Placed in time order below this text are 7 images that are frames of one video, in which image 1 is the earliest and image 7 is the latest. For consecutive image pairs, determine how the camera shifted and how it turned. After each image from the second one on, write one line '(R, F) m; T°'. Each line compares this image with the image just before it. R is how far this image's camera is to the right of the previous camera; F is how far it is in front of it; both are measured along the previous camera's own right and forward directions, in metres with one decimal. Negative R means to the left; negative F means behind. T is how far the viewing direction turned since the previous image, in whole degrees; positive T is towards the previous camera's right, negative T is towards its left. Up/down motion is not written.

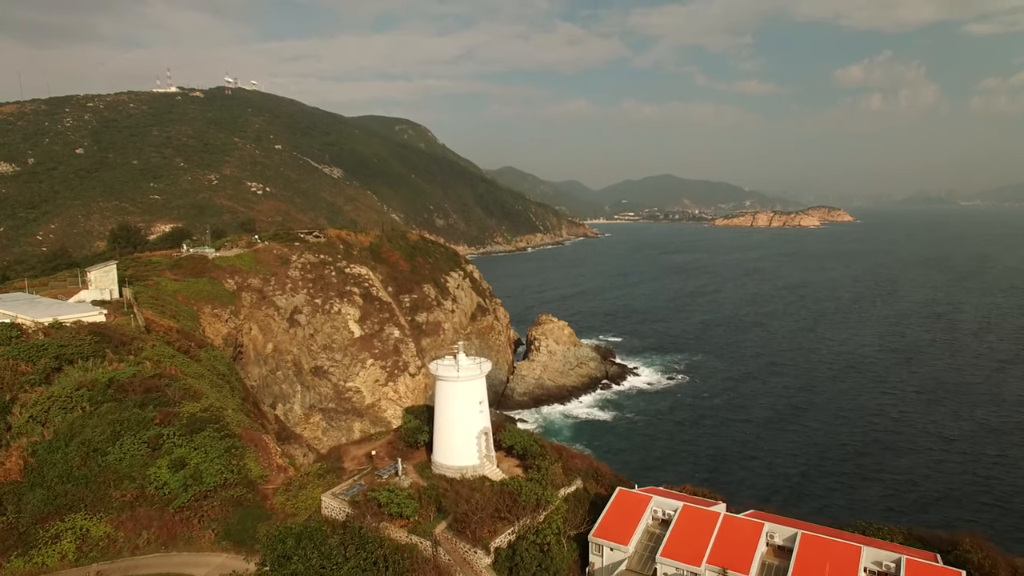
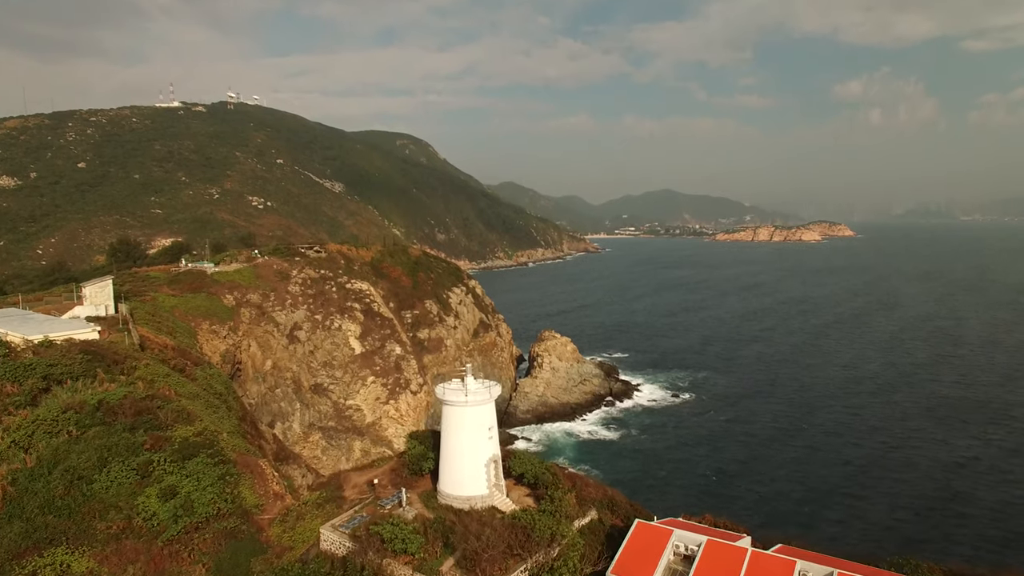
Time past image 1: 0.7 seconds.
(-0.2, +0.6) m; 0°
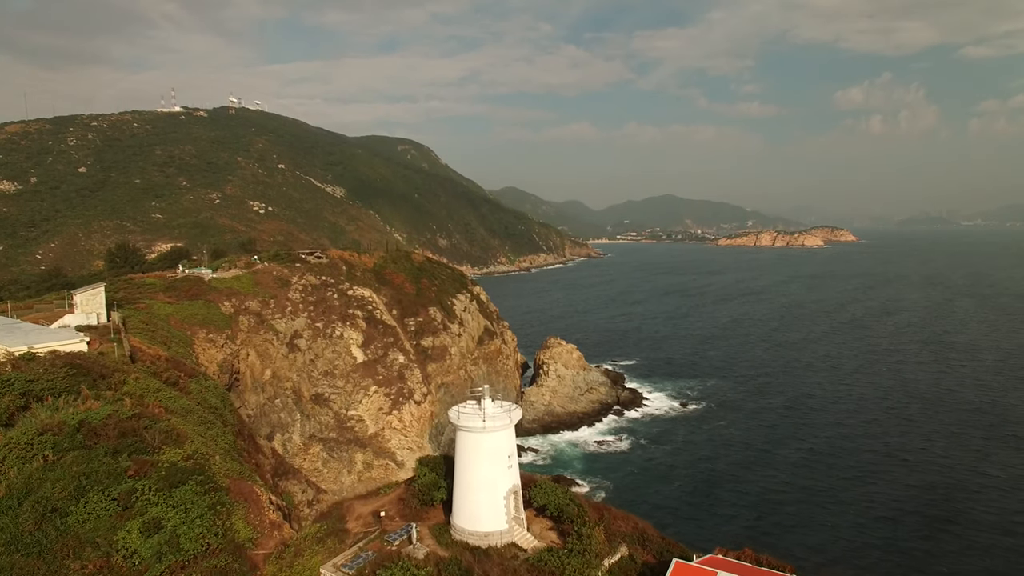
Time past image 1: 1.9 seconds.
(-0.4, +1.0) m; 0°
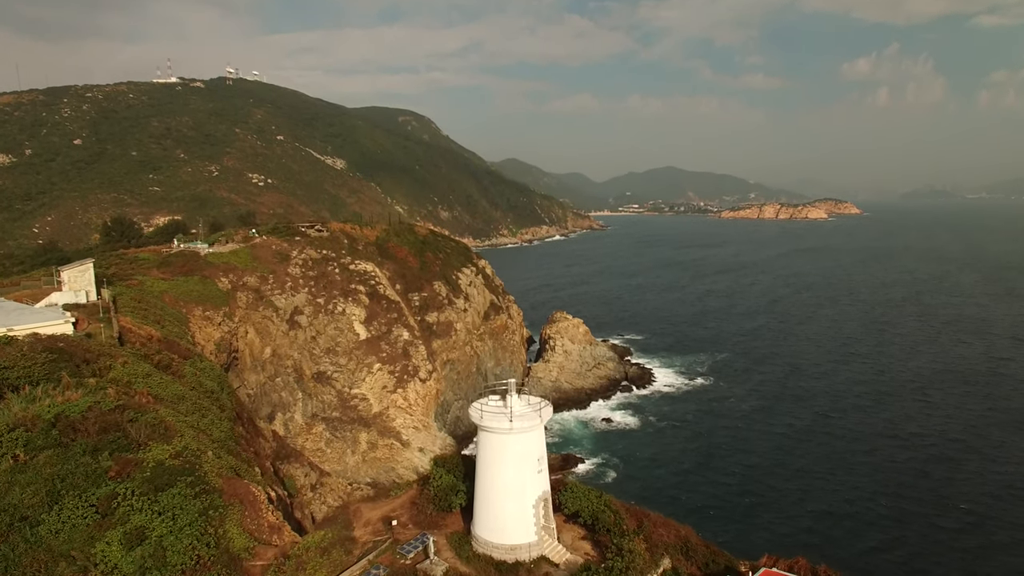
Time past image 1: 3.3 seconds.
(-0.4, +1.3) m; 0°
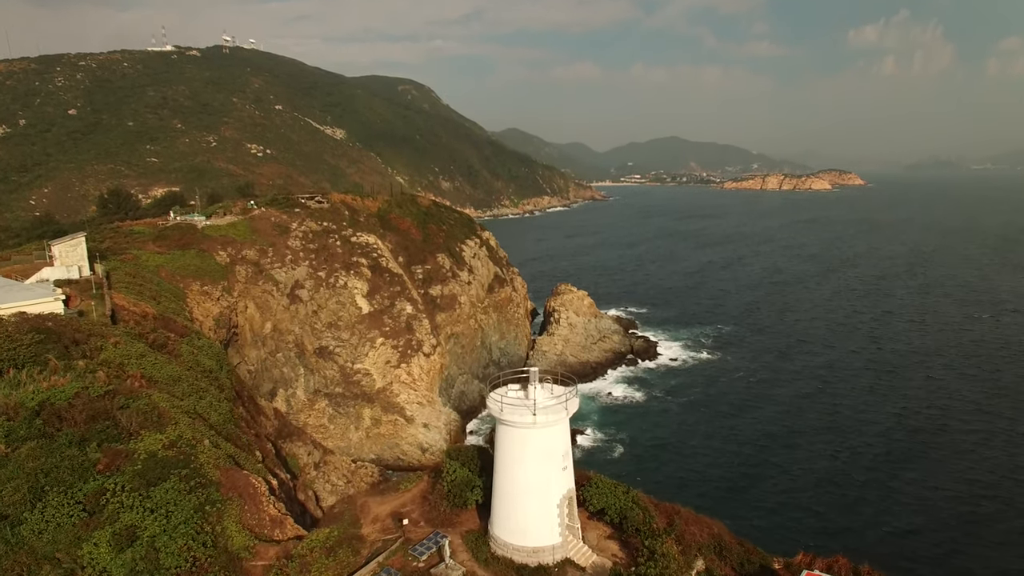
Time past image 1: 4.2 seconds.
(-0.3, +0.9) m; 0°
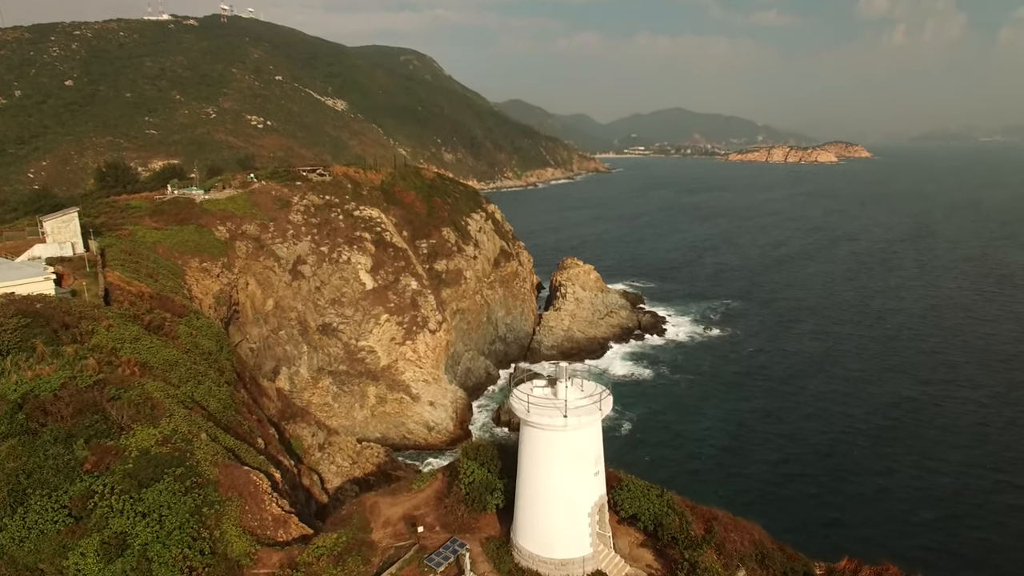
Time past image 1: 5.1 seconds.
(-0.3, +0.9) m; 0°
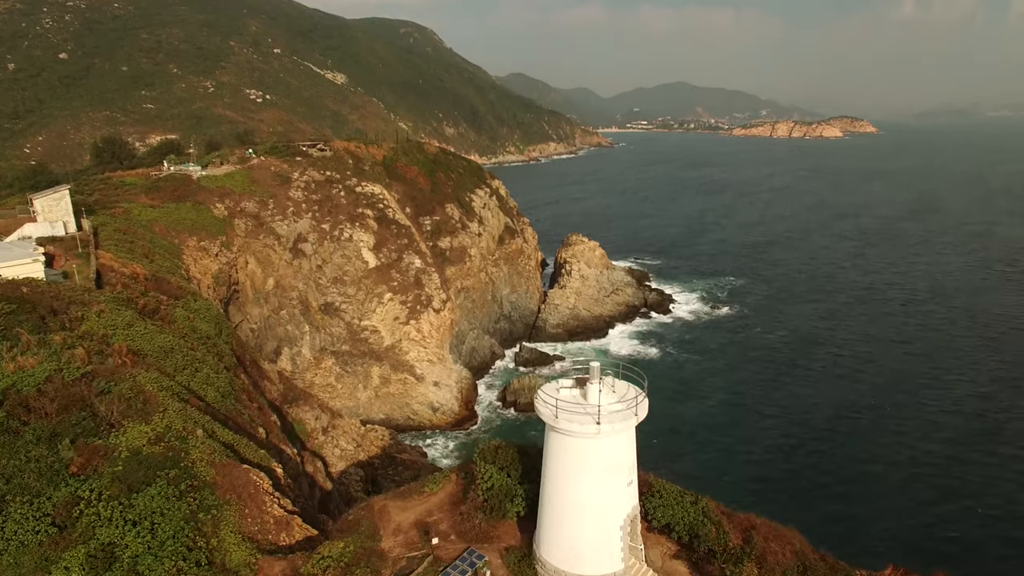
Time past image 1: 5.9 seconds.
(-0.2, +0.8) m; 0°
